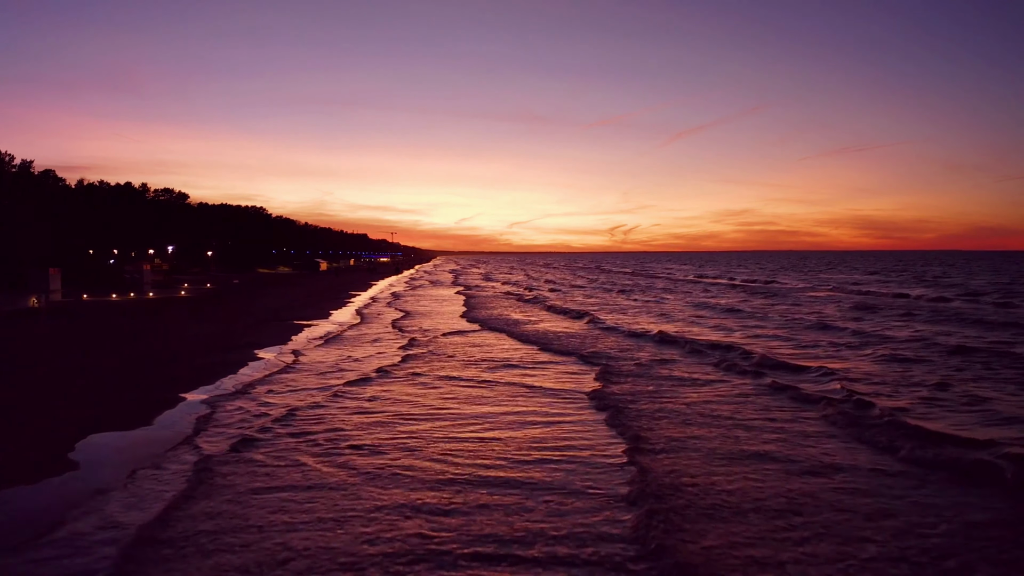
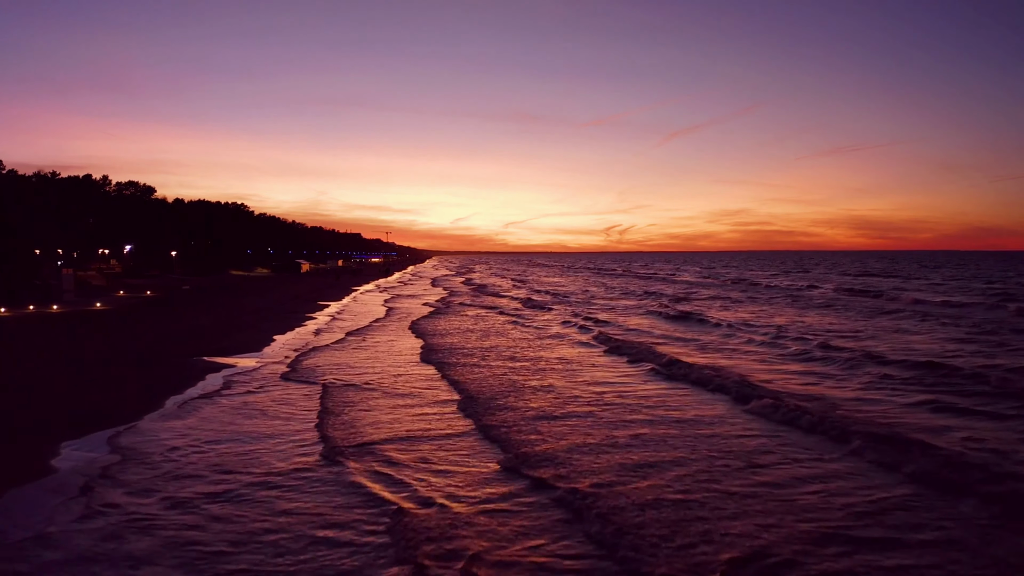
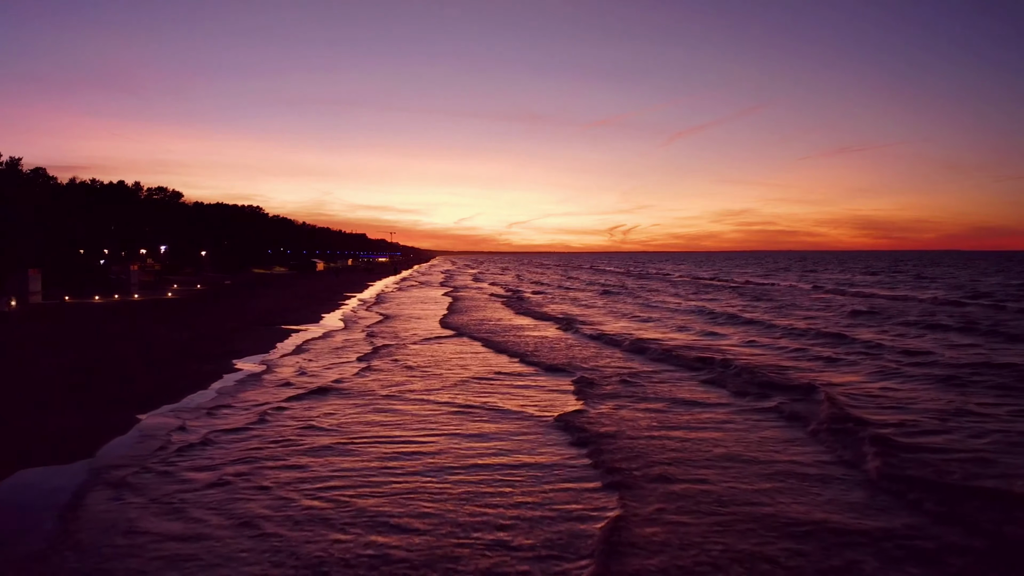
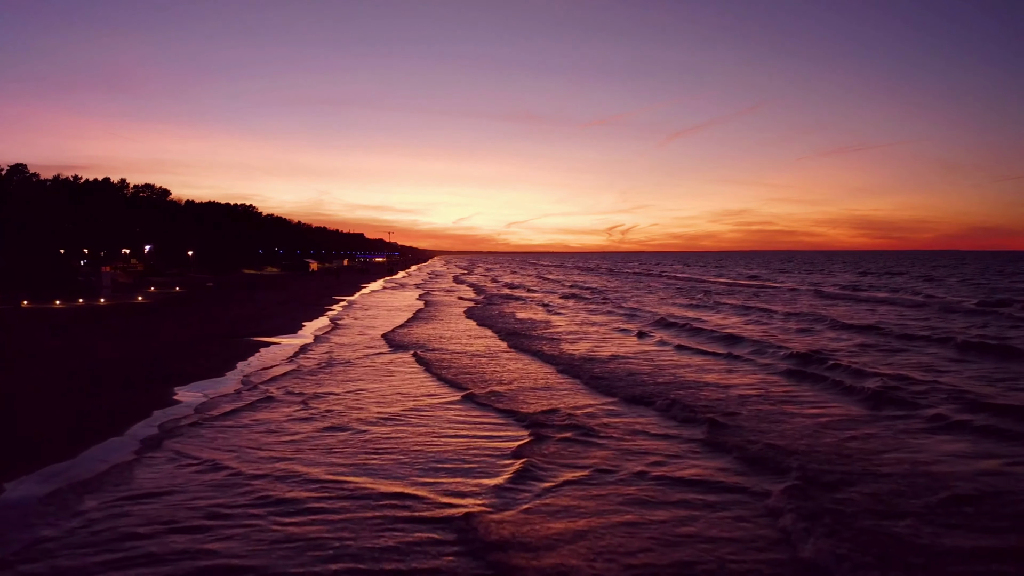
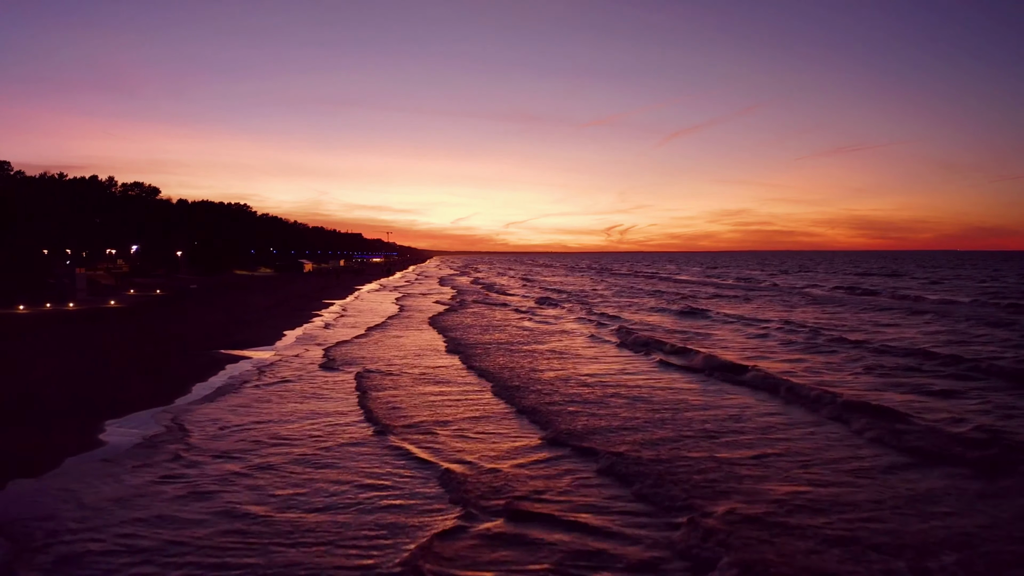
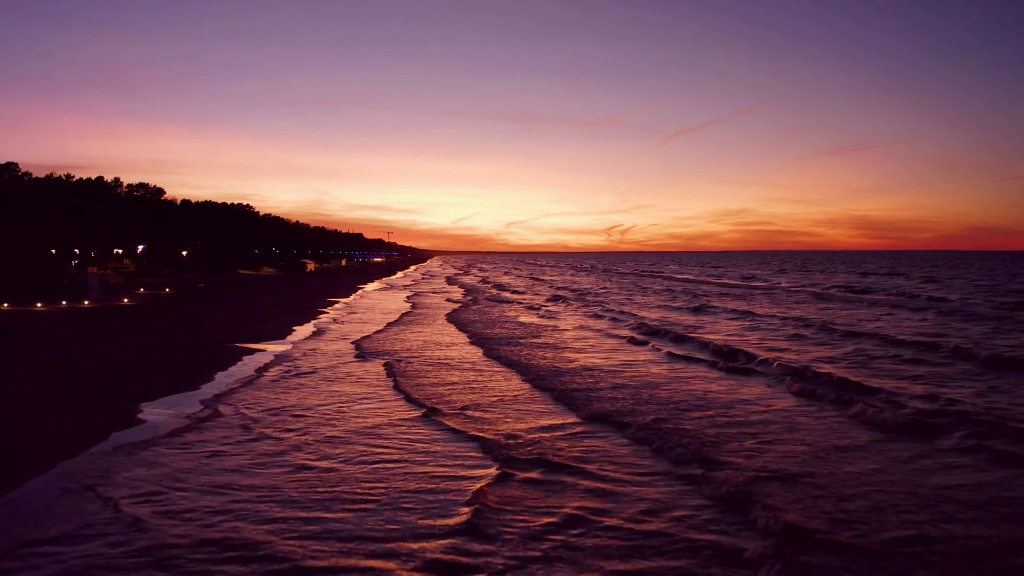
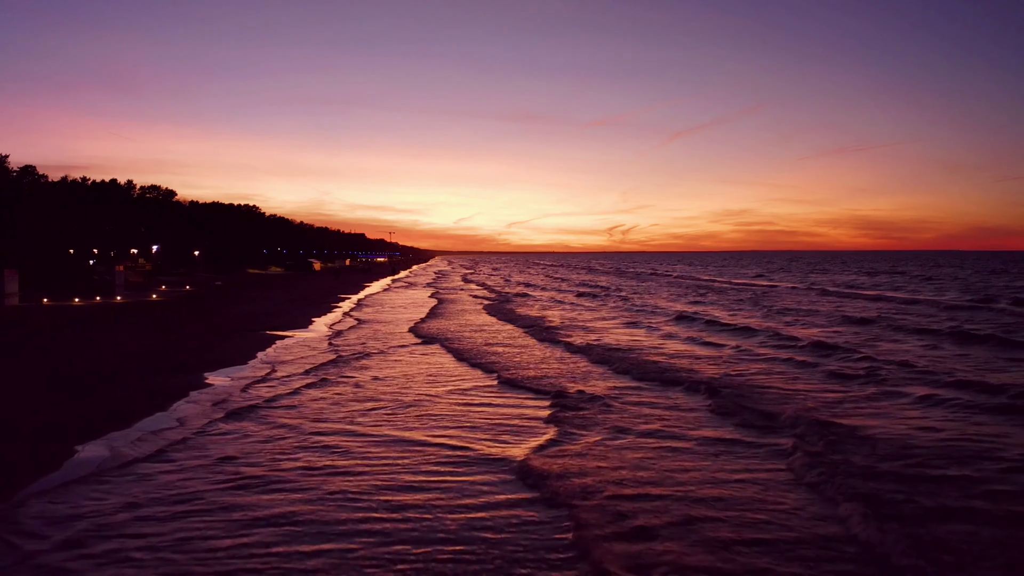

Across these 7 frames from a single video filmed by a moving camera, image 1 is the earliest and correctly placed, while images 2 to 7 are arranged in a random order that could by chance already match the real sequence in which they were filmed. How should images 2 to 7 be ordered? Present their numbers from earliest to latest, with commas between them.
3, 7, 4, 6, 5, 2
